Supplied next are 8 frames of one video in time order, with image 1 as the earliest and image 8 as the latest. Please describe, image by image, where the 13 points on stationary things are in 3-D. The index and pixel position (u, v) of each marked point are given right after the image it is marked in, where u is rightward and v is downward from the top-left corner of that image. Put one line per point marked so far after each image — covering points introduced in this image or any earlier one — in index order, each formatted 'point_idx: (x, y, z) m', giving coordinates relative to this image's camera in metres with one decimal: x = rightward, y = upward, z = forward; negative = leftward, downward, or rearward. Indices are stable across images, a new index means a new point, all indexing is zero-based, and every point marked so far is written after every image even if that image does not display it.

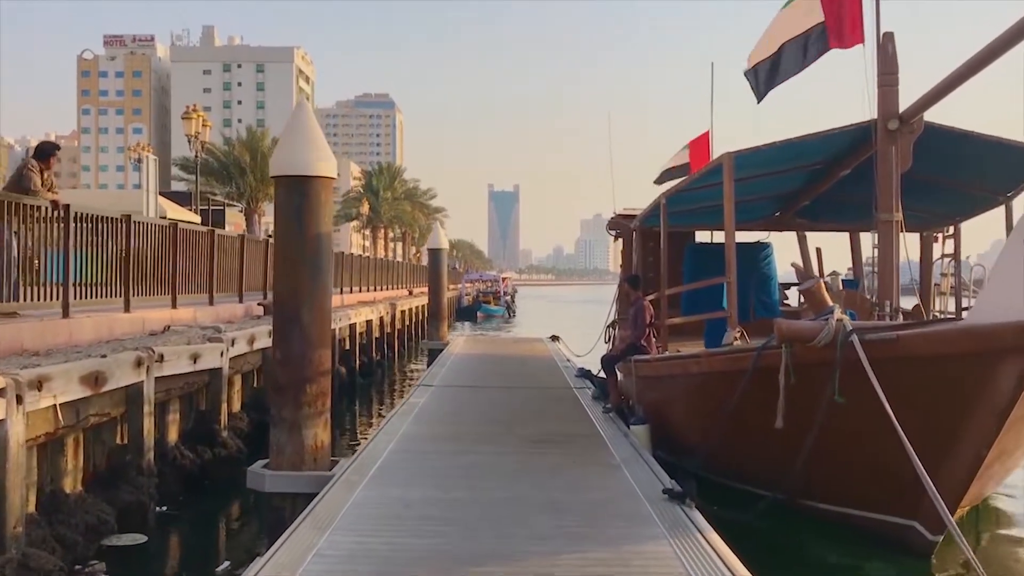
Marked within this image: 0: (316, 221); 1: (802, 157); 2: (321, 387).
0: (-1.6, +0.5, +7.5) m
1: (+3.0, +1.3, +9.2) m
2: (-1.6, -0.8, +7.6) m
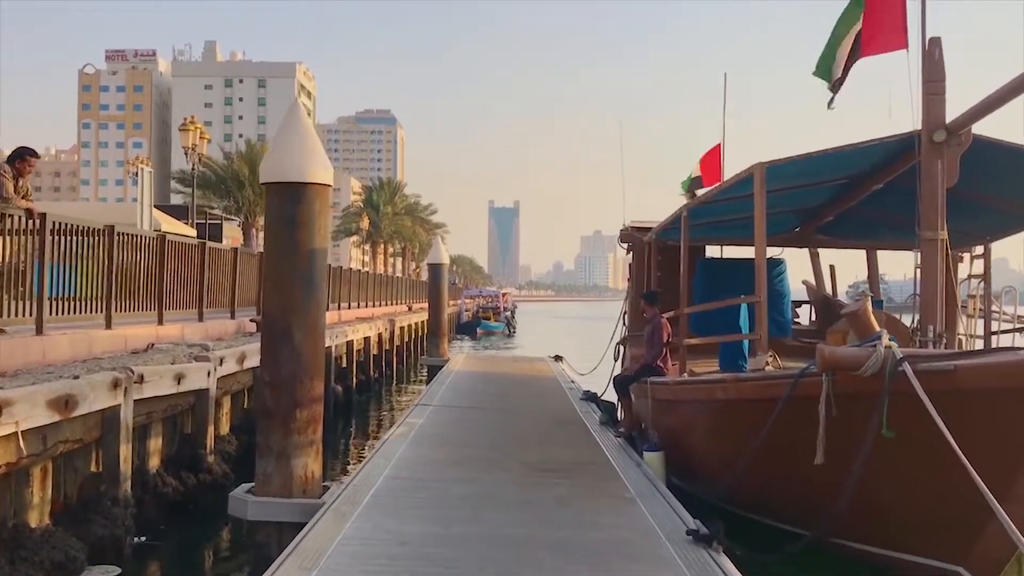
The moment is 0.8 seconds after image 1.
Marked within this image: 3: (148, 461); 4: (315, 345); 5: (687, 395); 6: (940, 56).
0: (-1.5, +0.4, +6.9) m
1: (+3.1, +1.1, +8.6) m
2: (-1.5, -1.0, +7.0) m
3: (-3.6, -1.7, +9.1) m
4: (-1.5, -0.4, +6.9) m
5: (+1.6, -1.0, +8.1) m
6: (+3.4, +1.9, +7.2) m
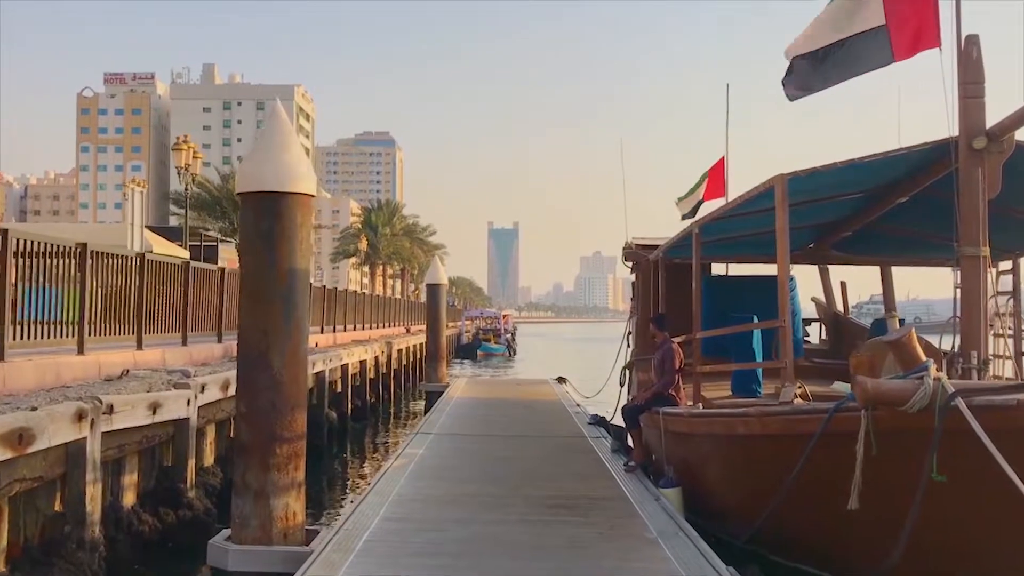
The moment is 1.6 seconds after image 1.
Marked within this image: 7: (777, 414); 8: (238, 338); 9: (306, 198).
0: (-1.5, +0.3, +6.3) m
1: (+3.1, +1.0, +8.0) m
2: (-1.5, -1.1, +6.3) m
3: (-3.6, -1.9, +8.4) m
4: (-1.5, -0.6, +6.3) m
5: (+1.6, -1.1, +7.4) m
6: (+3.4, +1.7, +6.6) m
7: (+1.9, -0.9, +6.4) m
8: (-1.9, -0.3, +6.3) m
9: (-1.5, +0.6, +6.3) m
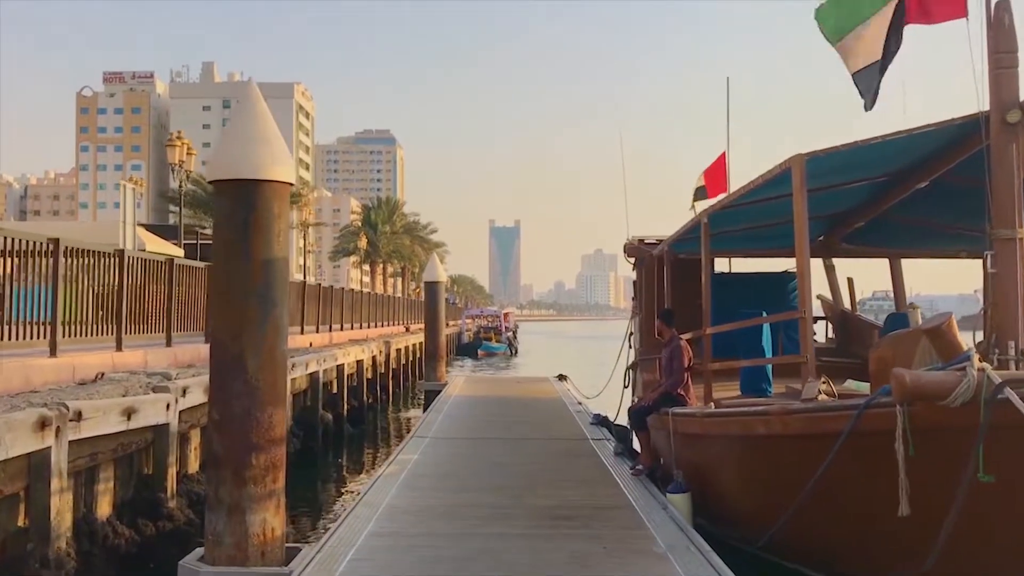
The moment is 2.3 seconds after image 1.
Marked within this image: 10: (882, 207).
0: (-1.6, +0.3, +5.7) m
1: (+3.0, +1.0, +7.5) m
2: (-1.5, -1.1, +5.8) m
3: (-3.6, -1.9, +7.9) m
4: (-1.5, -0.6, +5.8) m
5: (+1.6, -1.1, +6.9) m
6: (+3.4, +1.8, +6.1) m
7: (+1.9, -0.8, +5.9) m
8: (-1.9, -0.3, +5.8) m
9: (-1.5, +0.7, +5.8) m
10: (+3.7, +0.8, +9.2) m
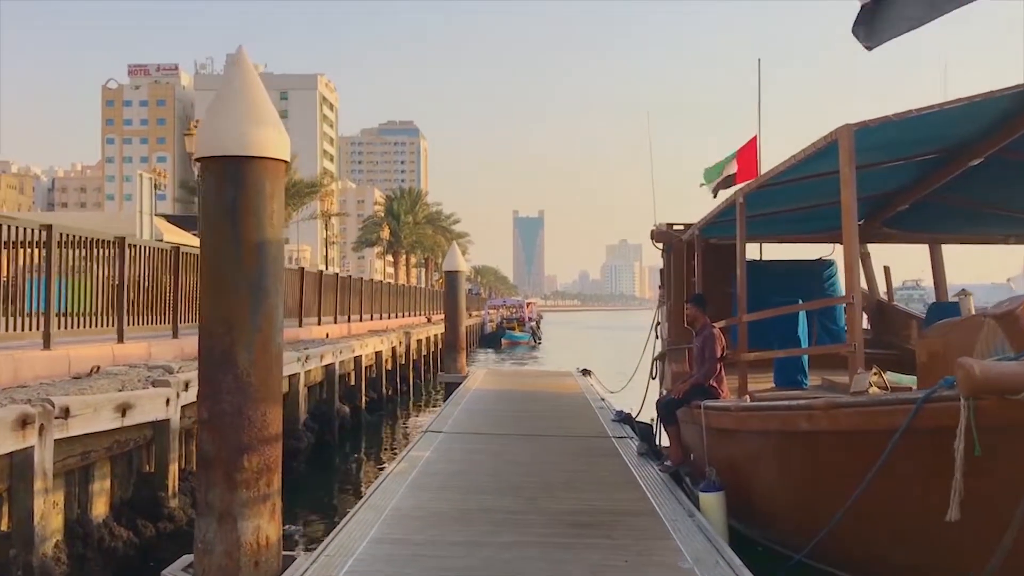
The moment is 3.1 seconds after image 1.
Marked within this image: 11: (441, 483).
0: (-1.5, +0.4, +5.2) m
1: (+3.2, +1.1, +6.9) m
2: (-1.4, -1.0, +5.3) m
3: (-3.5, -1.8, +7.5) m
4: (-1.4, -0.5, +5.3) m
5: (+1.7, -1.0, +6.4) m
6: (+3.5, +1.9, +5.5) m
7: (+2.0, -0.7, +5.3) m
8: (-1.8, -0.2, +5.3) m
9: (-1.4, +0.7, +5.3) m
10: (+3.9, +0.9, +8.5) m
11: (-0.6, -1.7, +7.7) m
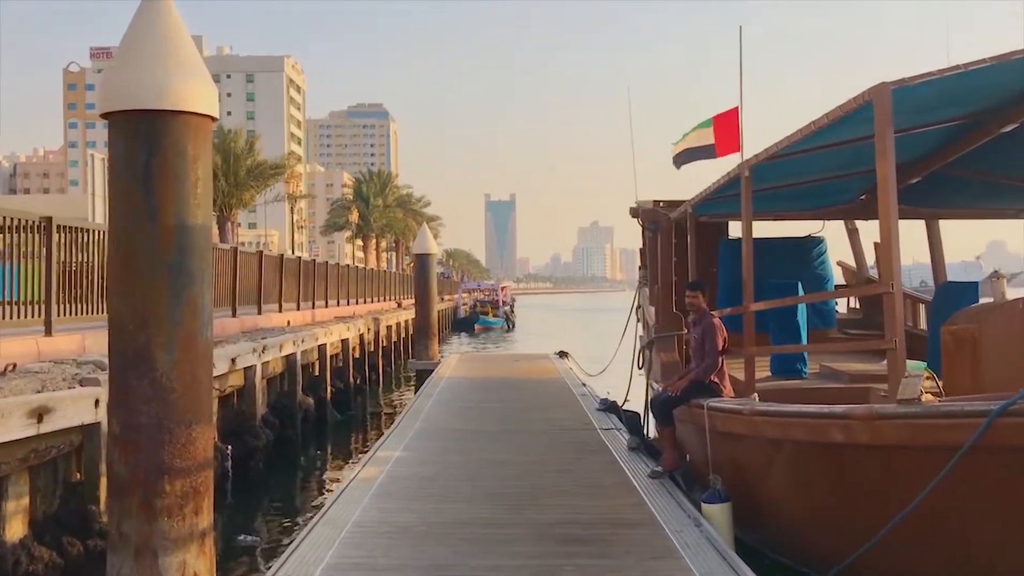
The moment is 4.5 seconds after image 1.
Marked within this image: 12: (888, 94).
0: (-1.6, +0.5, +4.3) m
1: (+3.0, +1.3, +6.0) m
2: (-1.5, -0.9, +4.4) m
3: (-3.6, -1.7, +6.5) m
4: (-1.5, -0.4, +4.3) m
5: (+1.6, -0.8, +5.5) m
6: (+3.3, +2.0, +4.6) m
7: (+1.9, -0.6, +4.5) m
8: (-1.9, -0.2, +4.3) m
9: (-1.5, +0.8, +4.4) m
10: (+3.7, +1.1, +7.7) m
11: (-0.8, -1.5, +6.8) m
12: (+2.1, +1.1, +5.0) m
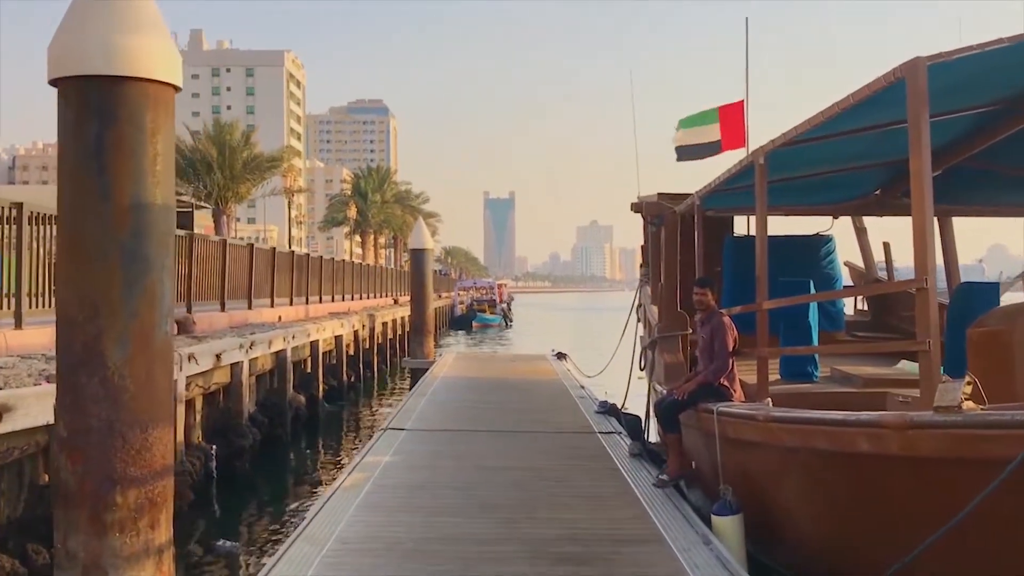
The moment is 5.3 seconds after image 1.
0: (-1.6, +0.5, +3.8) m
1: (+3.0, +1.3, +5.6) m
2: (-1.5, -0.9, +3.9) m
3: (-3.7, -1.6, +6.0) m
4: (-1.5, -0.4, +3.9) m
5: (+1.5, -0.8, +5.1) m
6: (+3.3, +2.0, +4.2) m
7: (+1.8, -0.6, +4.1) m
8: (-1.9, -0.1, +3.9) m
9: (-1.5, +0.9, +3.9) m
10: (+3.7, +1.1, +7.3) m
11: (-0.8, -1.5, +6.4) m
12: (+2.1, +1.1, +4.6) m
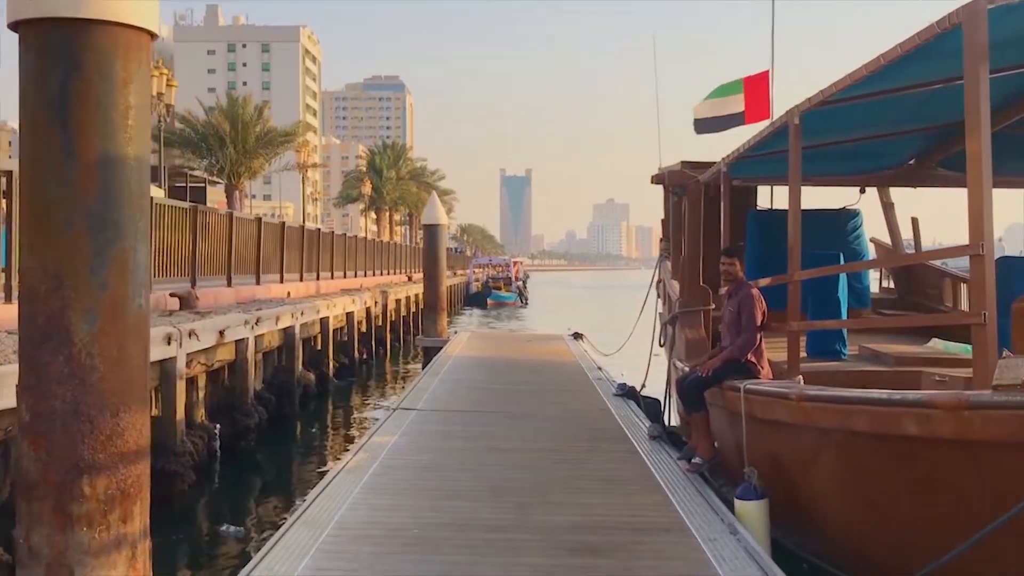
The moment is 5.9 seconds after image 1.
0: (-1.5, +0.6, +3.4) m
1: (+3.1, +1.4, +5.1) m
2: (-1.5, -0.8, +3.6) m
3: (-3.6, -1.5, +5.7) m
4: (-1.5, -0.2, +3.5) m
5: (+1.6, -0.7, +4.6) m
6: (+3.4, +2.1, +3.7) m
7: (+1.9, -0.5, +3.6) m
8: (-1.9, 0.0, +3.5) m
9: (-1.5, +1.0, +3.5) m
10: (+3.8, +1.3, +6.8) m
11: (-0.7, -1.3, +6.0) m
12: (+2.1, +1.2, +4.1) m
